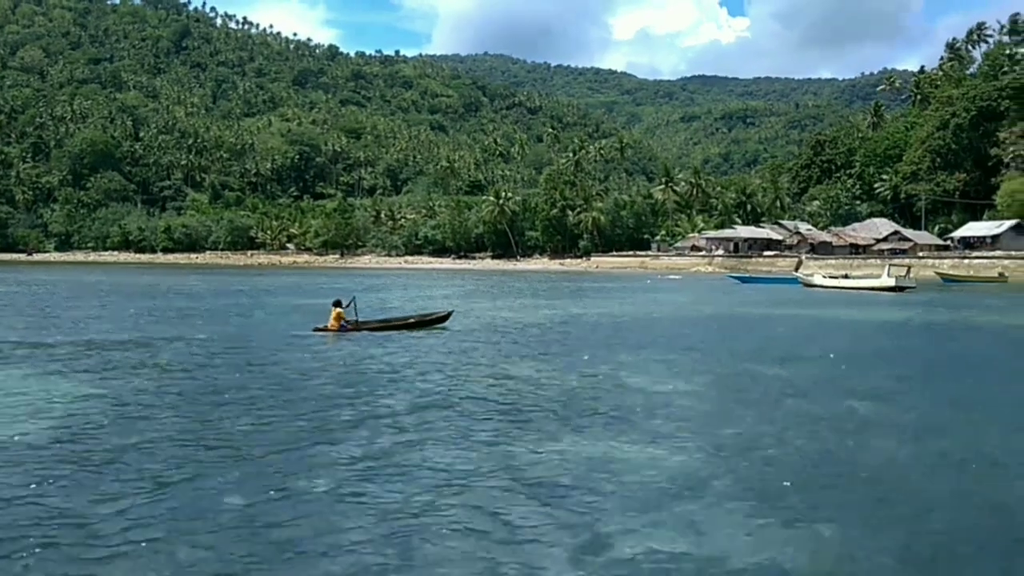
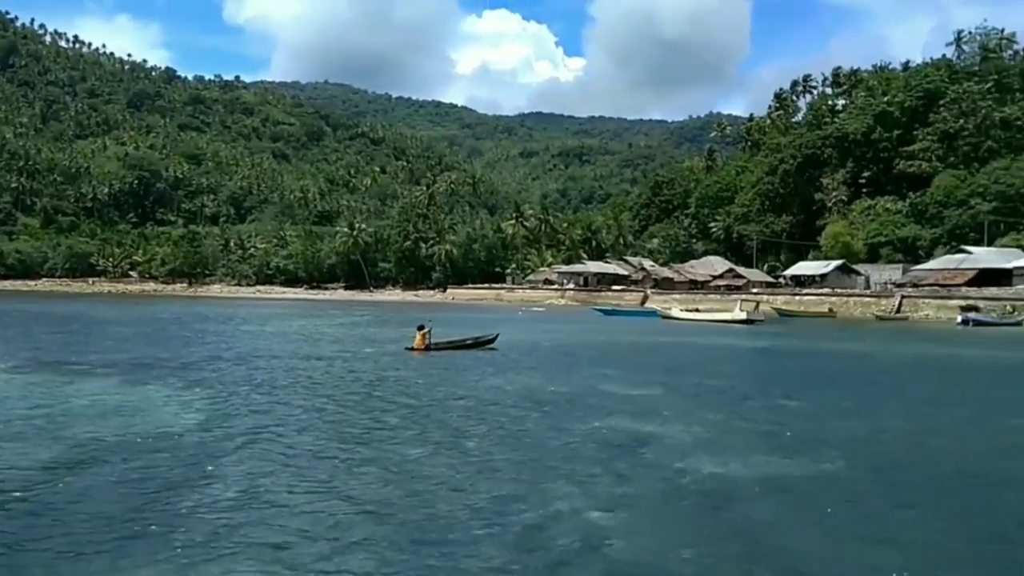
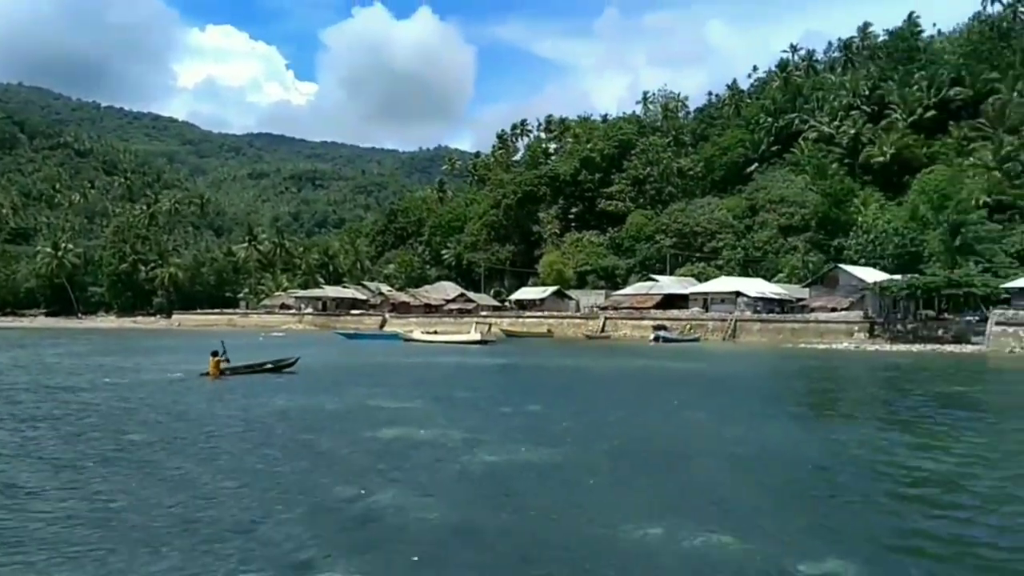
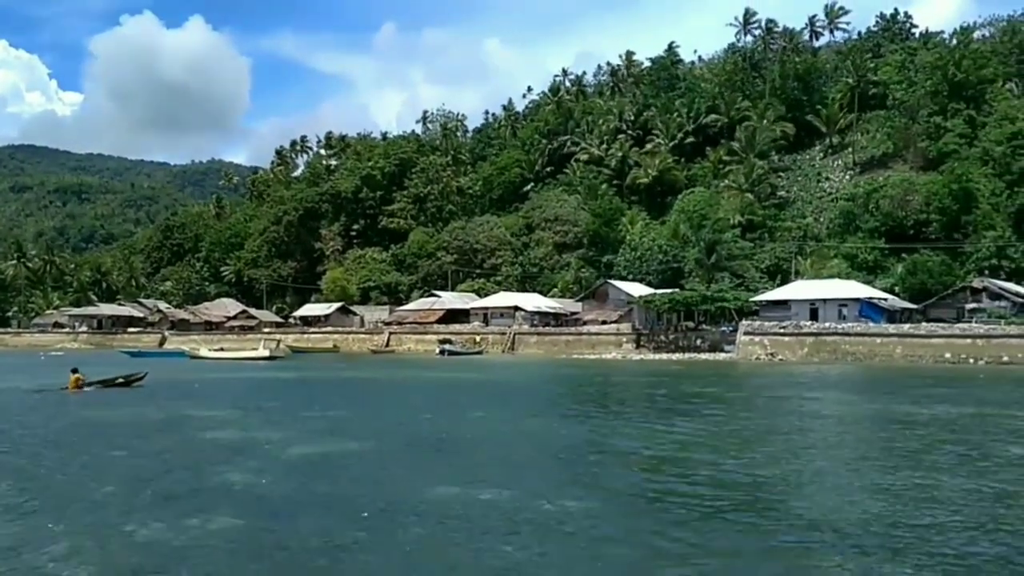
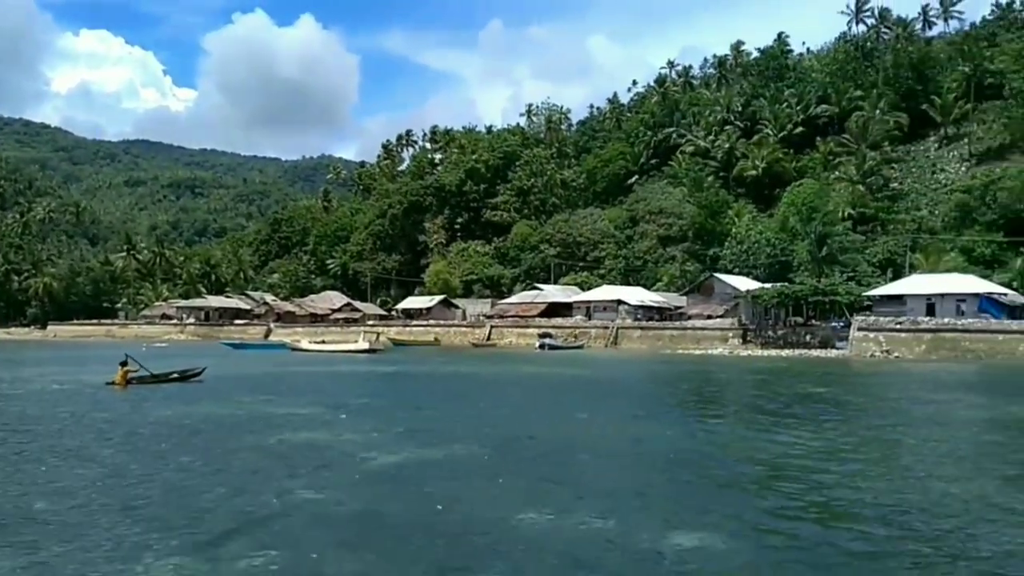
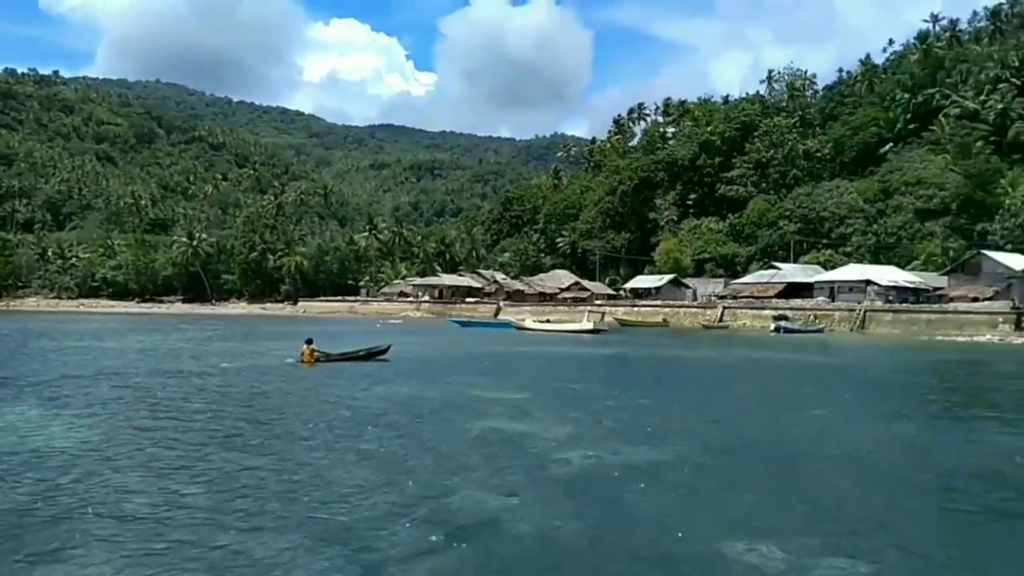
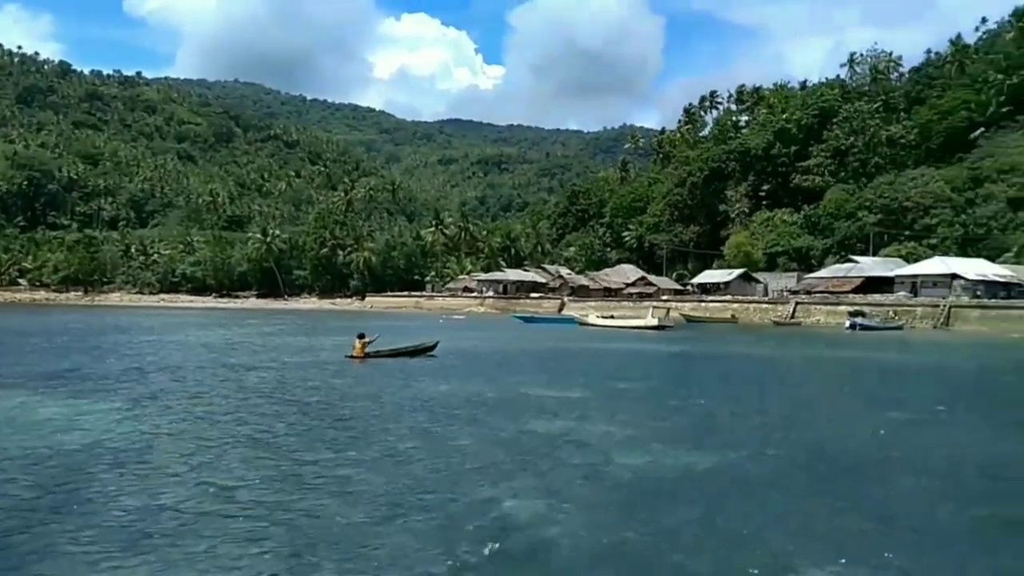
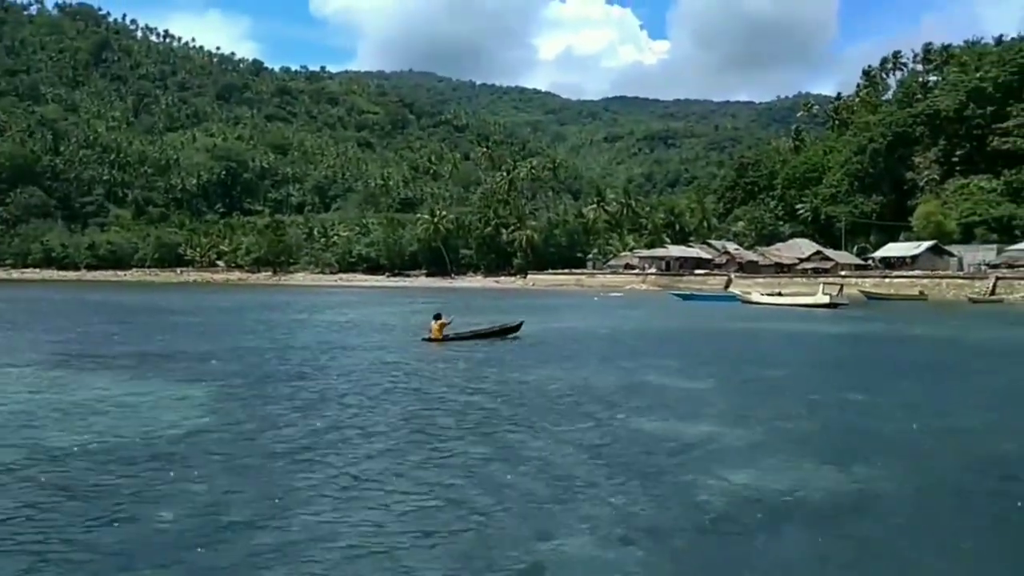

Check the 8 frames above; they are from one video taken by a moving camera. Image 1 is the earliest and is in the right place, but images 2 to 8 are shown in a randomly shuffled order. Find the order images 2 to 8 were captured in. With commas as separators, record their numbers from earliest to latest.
8, 2, 7, 6, 3, 5, 4
